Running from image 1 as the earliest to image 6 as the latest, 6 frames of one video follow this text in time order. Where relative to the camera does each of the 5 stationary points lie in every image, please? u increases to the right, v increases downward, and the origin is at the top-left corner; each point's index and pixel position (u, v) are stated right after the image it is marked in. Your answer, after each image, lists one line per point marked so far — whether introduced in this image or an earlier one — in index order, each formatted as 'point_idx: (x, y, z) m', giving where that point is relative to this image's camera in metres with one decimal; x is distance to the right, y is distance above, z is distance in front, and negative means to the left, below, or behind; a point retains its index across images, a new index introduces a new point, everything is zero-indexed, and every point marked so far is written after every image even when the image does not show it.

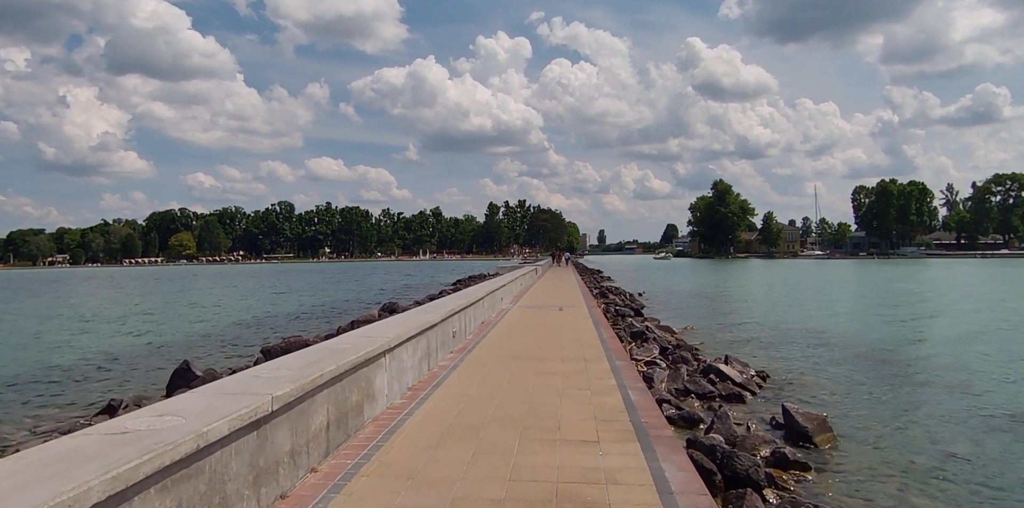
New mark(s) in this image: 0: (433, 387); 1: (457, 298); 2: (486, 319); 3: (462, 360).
0: (-0.9, -1.5, +7.4) m
1: (-1.0, -0.8, +12.0) m
2: (-0.6, -1.4, +14.1) m
3: (-0.7, -1.6, +9.1) m
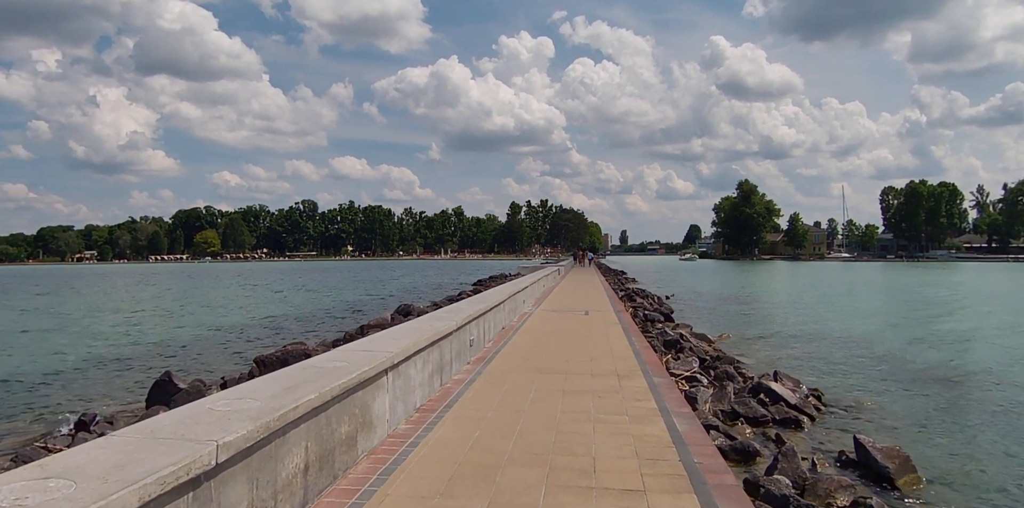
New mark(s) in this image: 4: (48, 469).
0: (-0.7, -1.5, +6.4) m
1: (-0.7, -0.8, +11.0) m
2: (-0.1, -1.4, +13.2) m
3: (-0.4, -1.6, +8.1) m
4: (-1.8, -0.8, +2.4) m
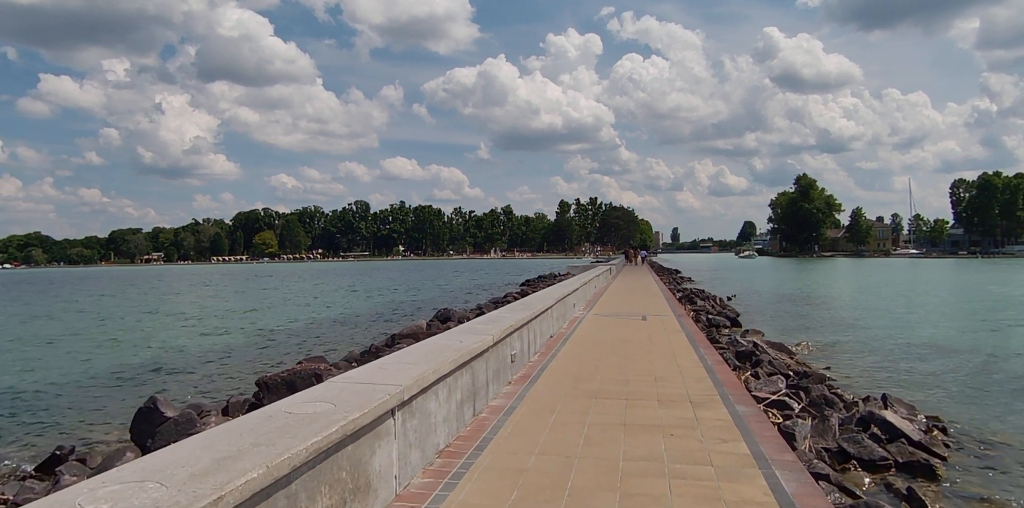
0: (-0.3, -1.6, +5.0) m
1: (+0.1, -0.8, +9.6) m
2: (+0.8, -1.4, +11.8) m
3: (+0.1, -1.6, +6.8) m
4: (-1.7, -0.8, +1.2) m
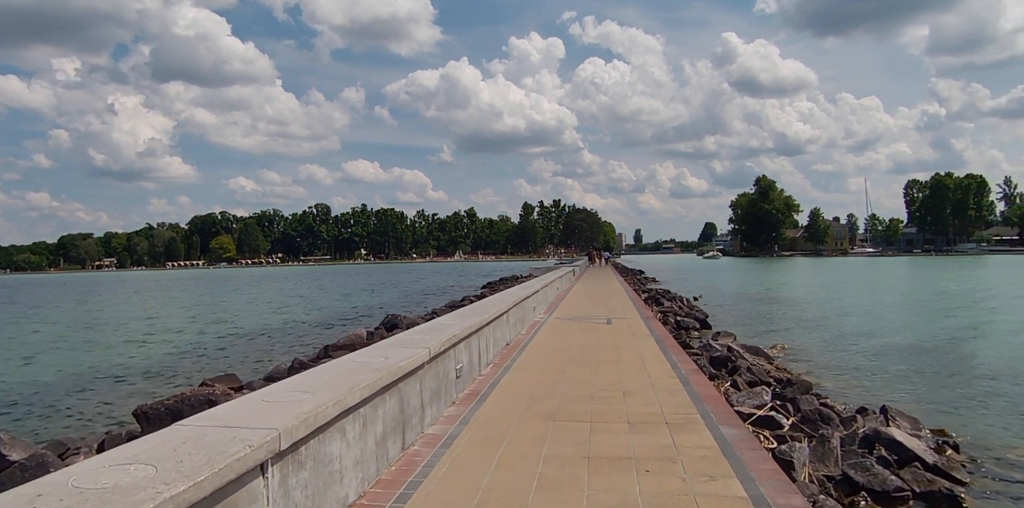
0: (-0.7, -1.5, +3.9) m
1: (-0.6, -0.8, +8.5) m
2: (0.0, -1.4, +10.7) m
3: (-0.4, -1.5, +5.6) m
4: (-1.9, -0.8, 0.0) m
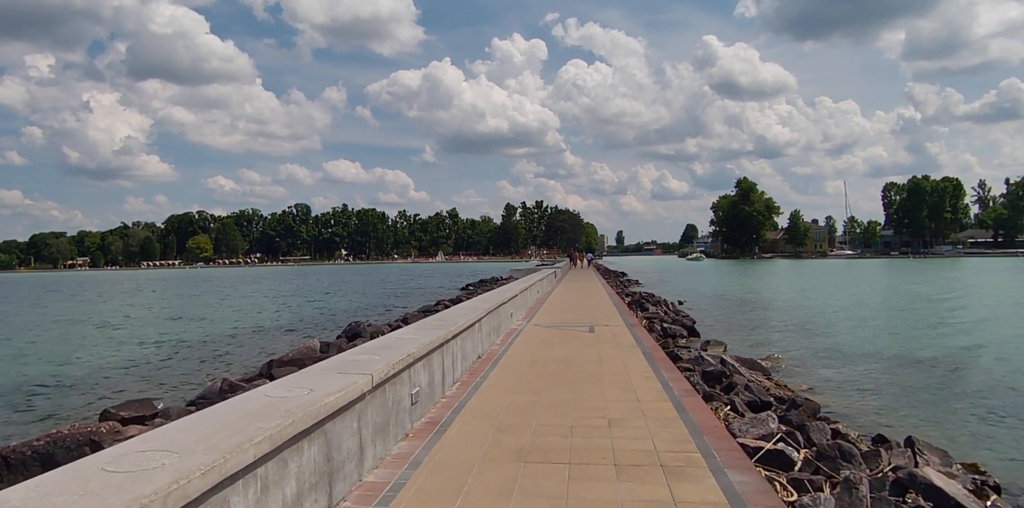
0: (-0.9, -1.5, +2.9) m
1: (-0.9, -0.8, +7.5) m
2: (-0.4, -1.5, +9.6) m
3: (-0.7, -1.5, +4.6) m
4: (-2.0, -0.8, -1.1) m
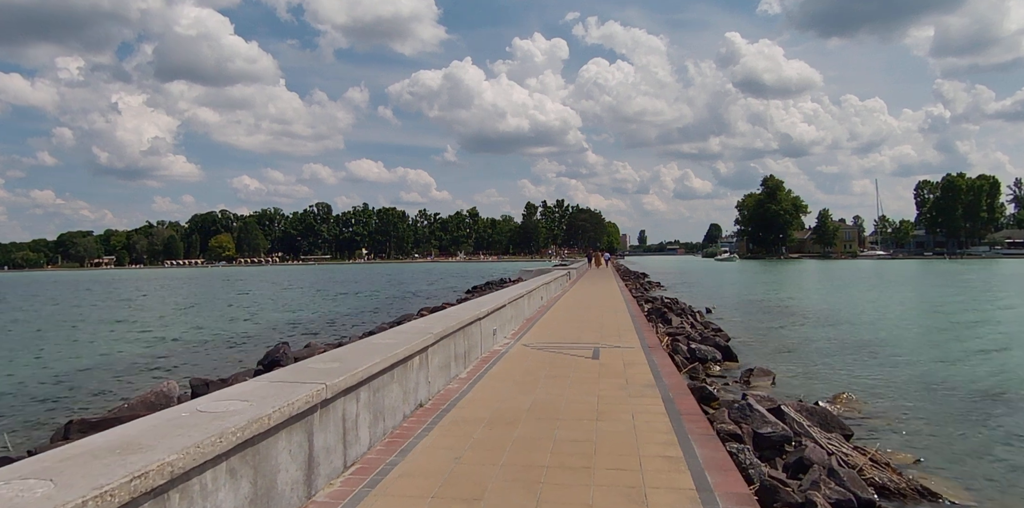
0: (-1.6, -1.5, -0.1) m
1: (-1.4, -0.8, +4.5) m
2: (-0.8, -1.5, +6.7) m
3: (-1.3, -1.6, +1.7) m
4: (-2.8, -0.8, -4.0) m
